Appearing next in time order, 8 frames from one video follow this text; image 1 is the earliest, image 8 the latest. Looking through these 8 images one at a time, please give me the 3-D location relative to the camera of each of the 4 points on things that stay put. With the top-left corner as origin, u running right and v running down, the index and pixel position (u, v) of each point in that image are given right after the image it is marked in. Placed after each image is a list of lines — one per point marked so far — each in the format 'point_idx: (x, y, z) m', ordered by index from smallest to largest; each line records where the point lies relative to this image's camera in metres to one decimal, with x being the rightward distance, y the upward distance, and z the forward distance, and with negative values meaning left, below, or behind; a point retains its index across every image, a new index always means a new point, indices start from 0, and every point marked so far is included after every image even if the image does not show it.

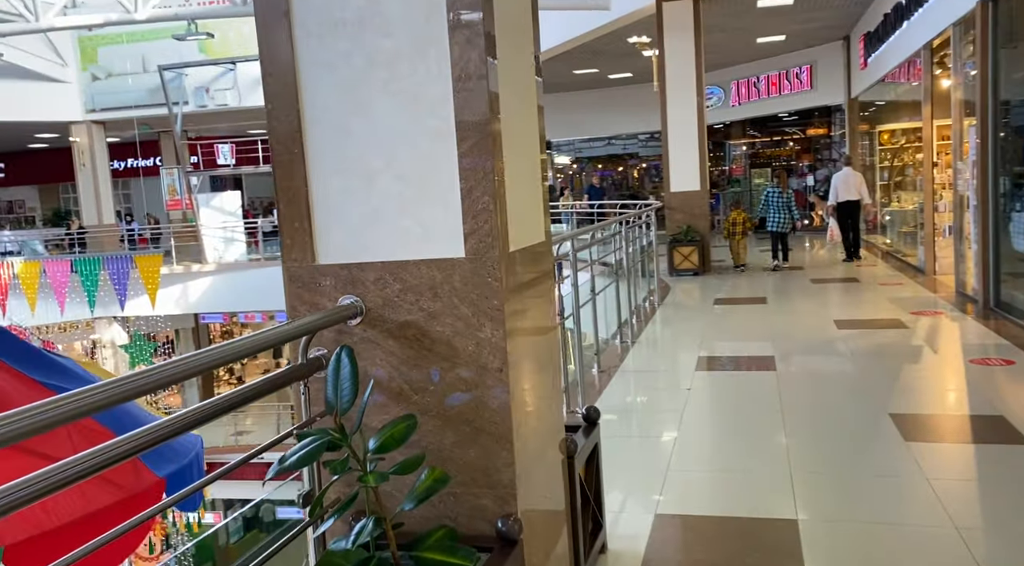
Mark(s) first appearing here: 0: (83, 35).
0: (-7.0, +4.1, +15.3) m
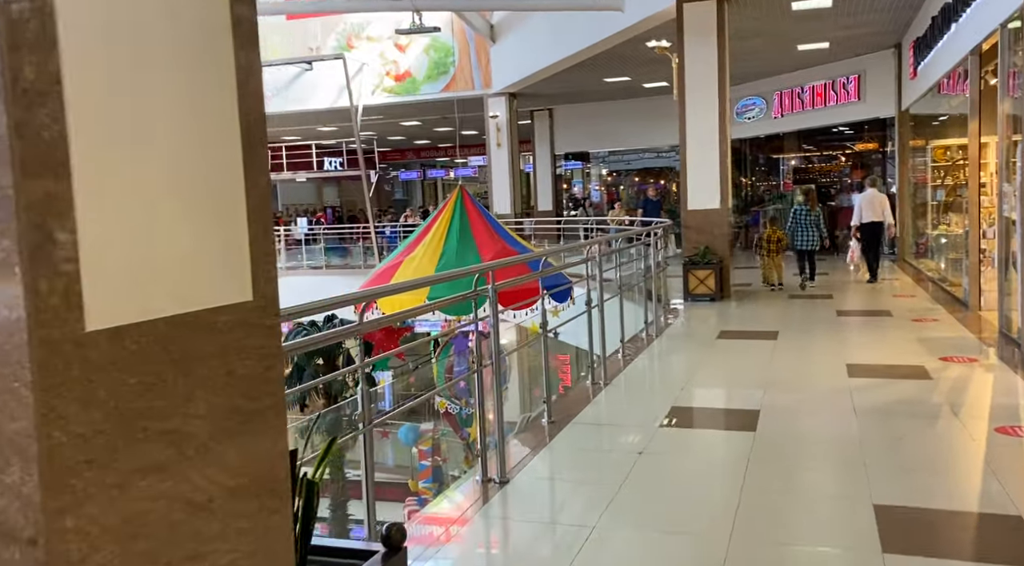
0: (-6.5, +4.0, +15.0) m
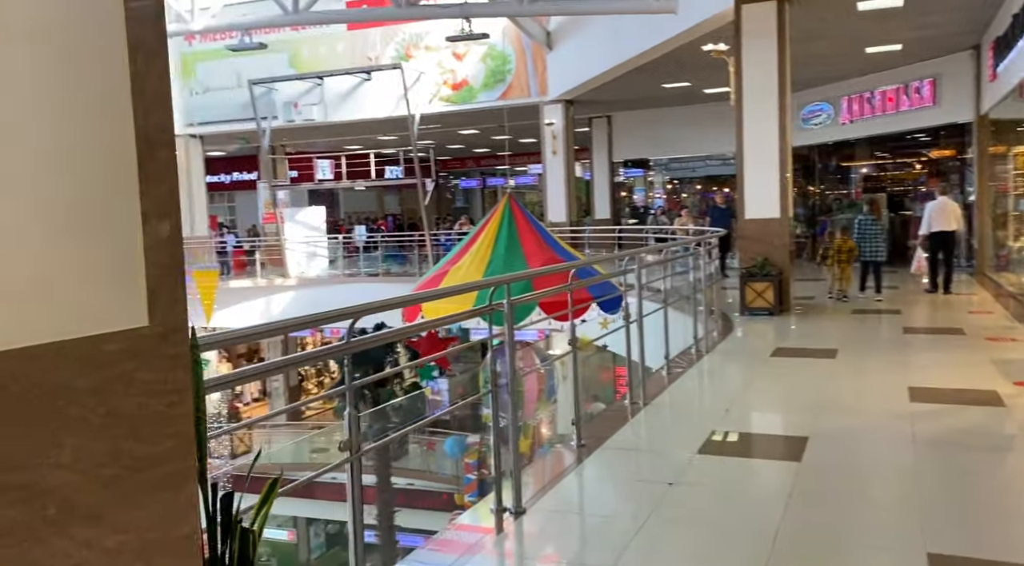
0: (-5.5, +3.9, +15.3) m
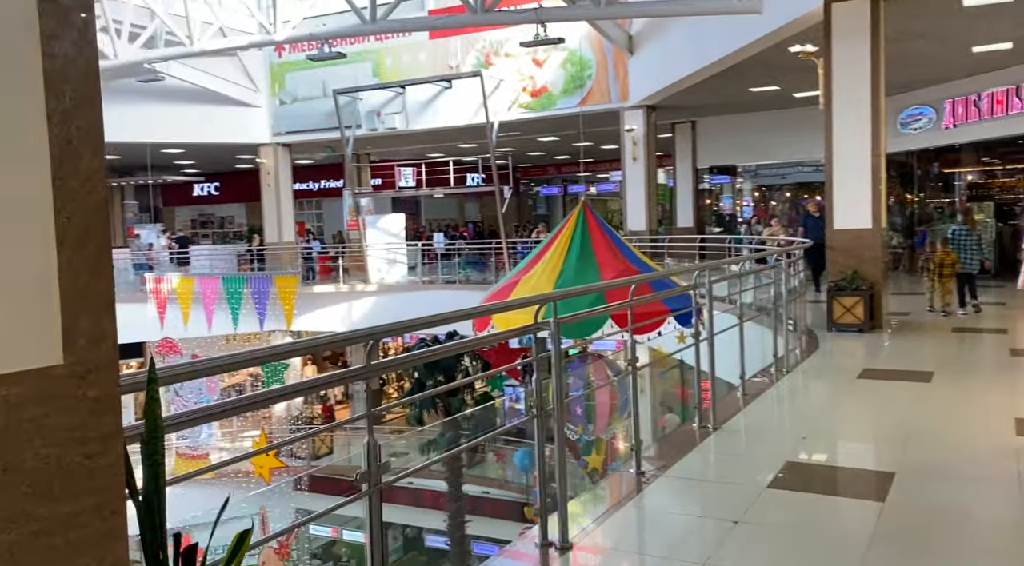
0: (-4.1, +3.8, +15.5) m
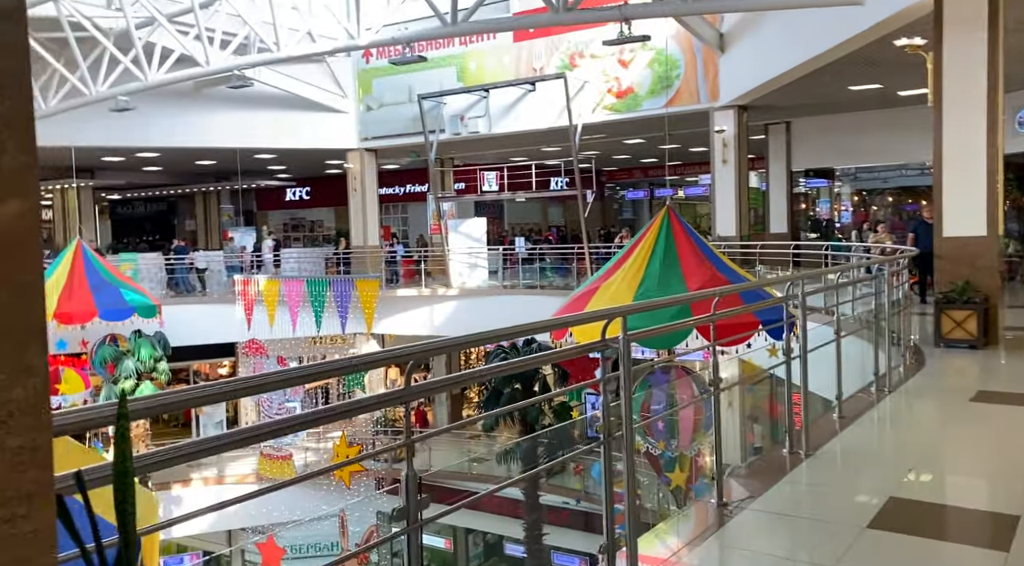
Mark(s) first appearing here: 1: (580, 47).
0: (-2.6, +3.7, +15.6) m
1: (+1.0, +3.5, +13.2) m
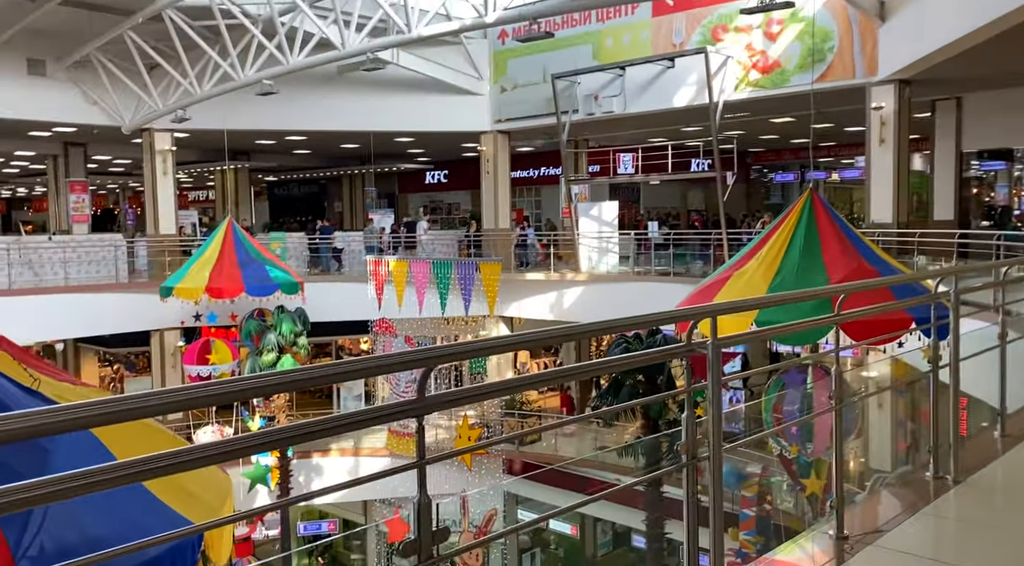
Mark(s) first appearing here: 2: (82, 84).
0: (-0.2, +4.0, +15.4) m
1: (+2.9, +3.6, +12.5) m
2: (-6.5, +3.0, +13.9) m
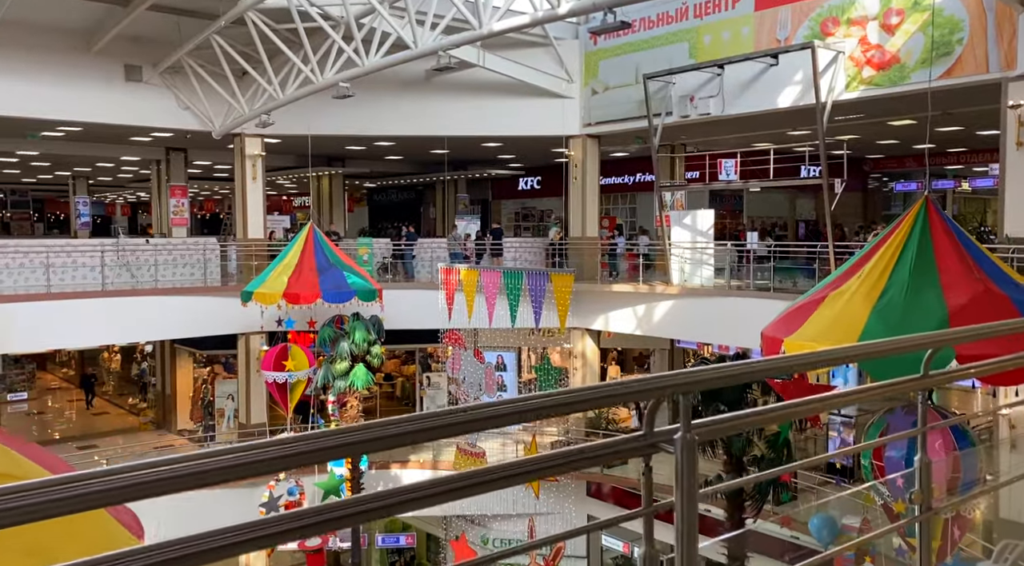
0: (+1.3, +3.8, +14.7) m
1: (+4.1, +3.4, +11.4) m
2: (-5.1, +3.0, +13.9) m
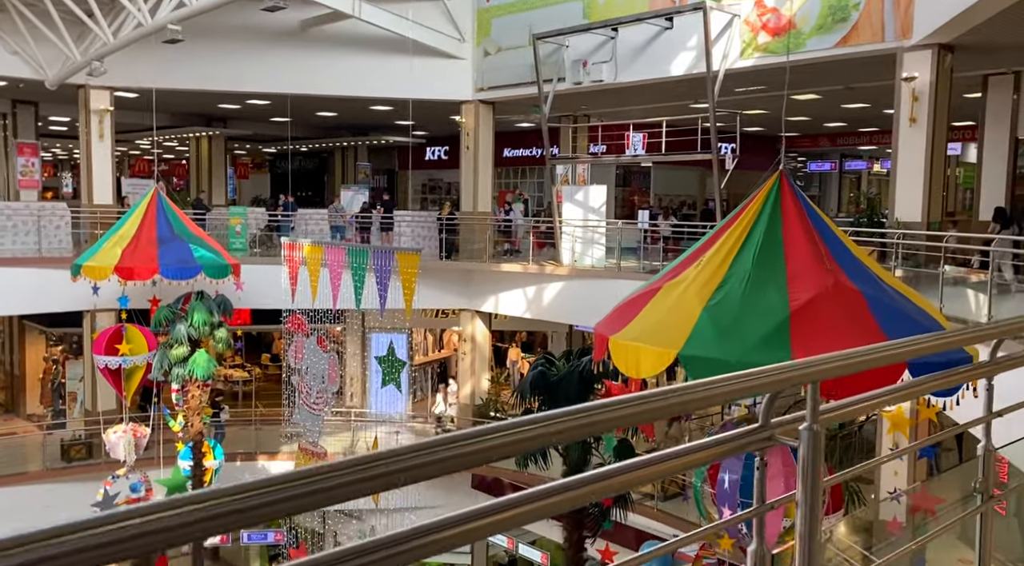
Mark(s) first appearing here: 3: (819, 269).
0: (-0.5, +4.1, +13.4) m
1: (+2.5, +3.6, +10.3) m
2: (-6.8, +3.4, +12.3) m
3: (+1.6, 0.0, +4.7) m
